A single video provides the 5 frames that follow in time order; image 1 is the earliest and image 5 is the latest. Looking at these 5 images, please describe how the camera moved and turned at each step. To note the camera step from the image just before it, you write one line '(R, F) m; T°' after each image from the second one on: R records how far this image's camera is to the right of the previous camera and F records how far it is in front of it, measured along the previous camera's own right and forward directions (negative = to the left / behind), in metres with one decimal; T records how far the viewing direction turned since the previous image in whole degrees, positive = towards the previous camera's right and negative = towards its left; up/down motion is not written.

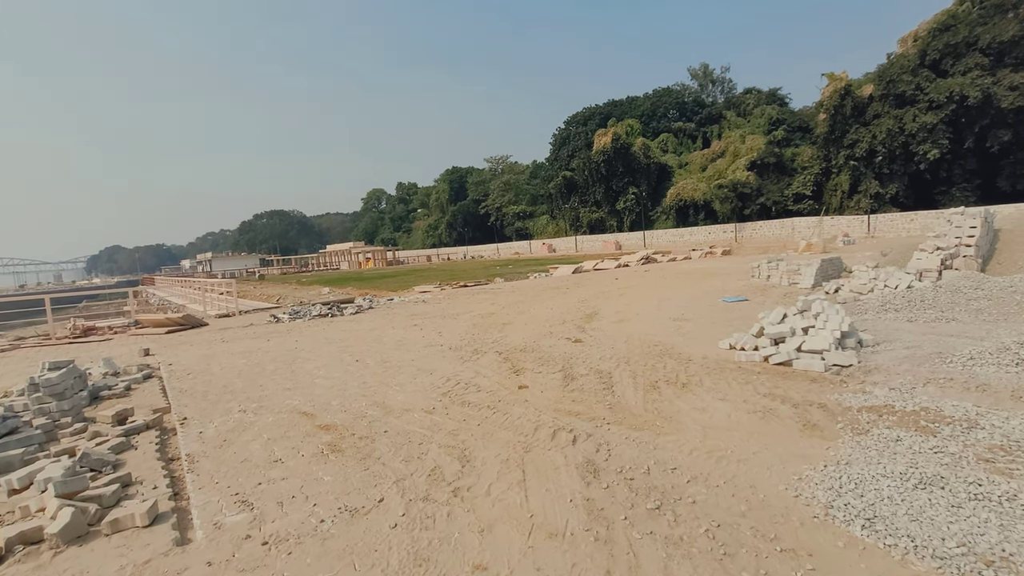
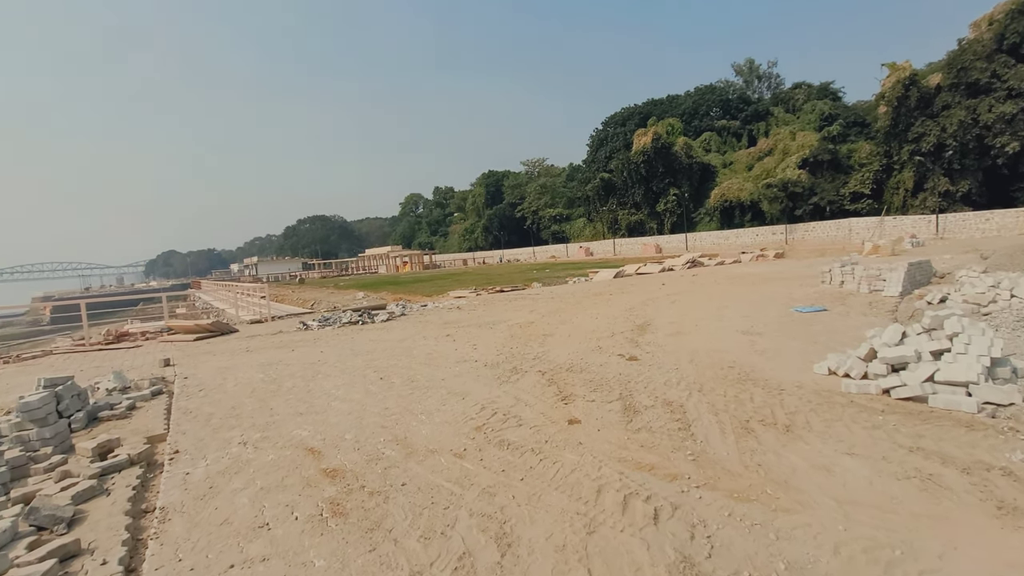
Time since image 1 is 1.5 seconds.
(-0.1, +1.1) m; -4°
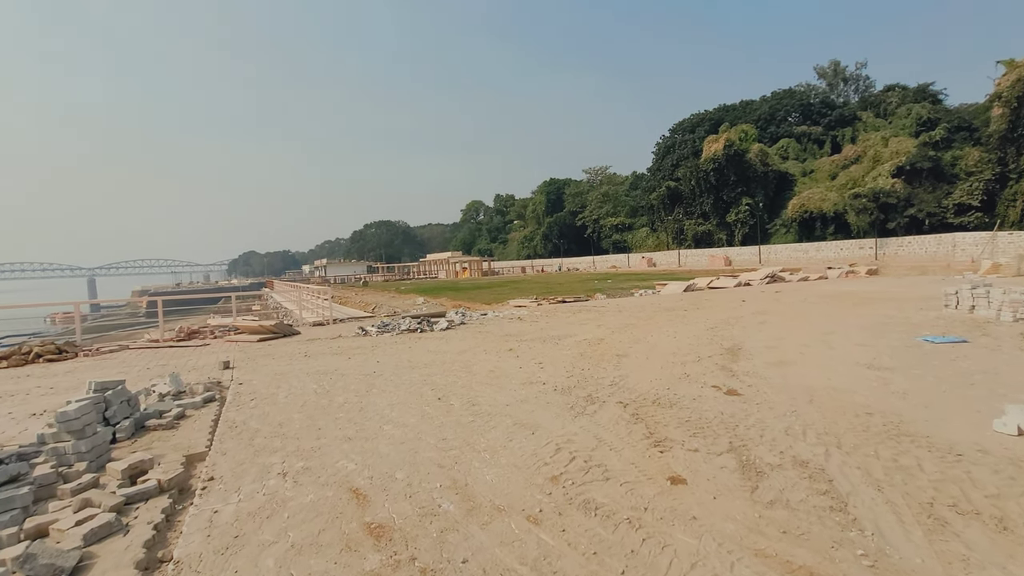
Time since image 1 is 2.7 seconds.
(-0.3, +0.9) m; -7°
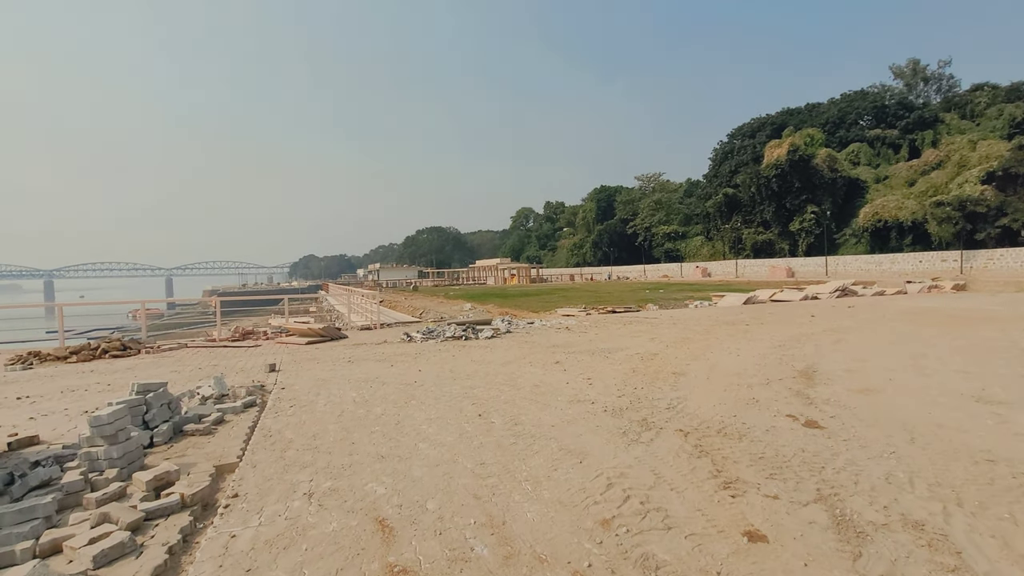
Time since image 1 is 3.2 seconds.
(0.0, +0.5) m; -6°
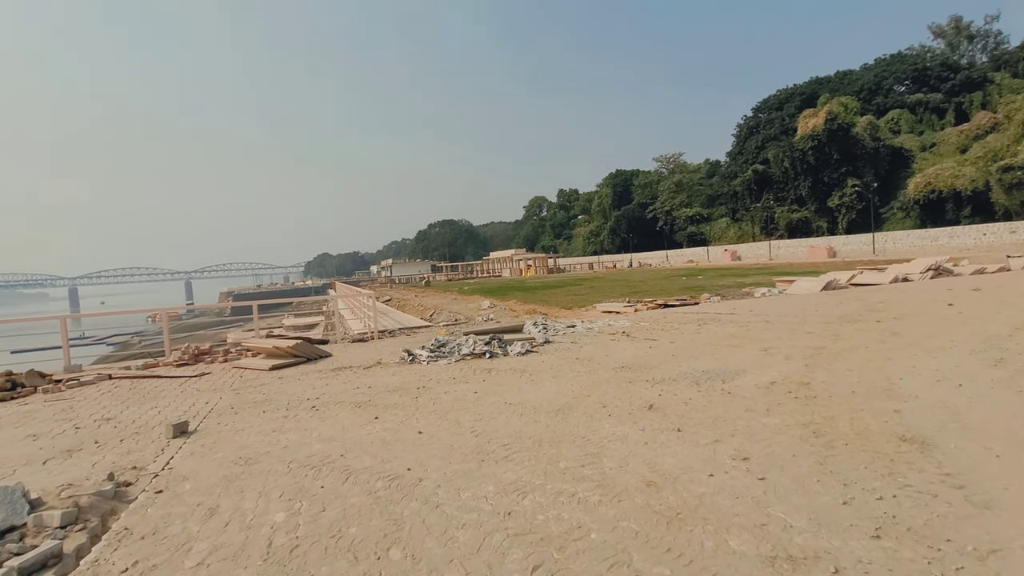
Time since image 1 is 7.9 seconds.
(-0.5, +3.9) m; -2°
